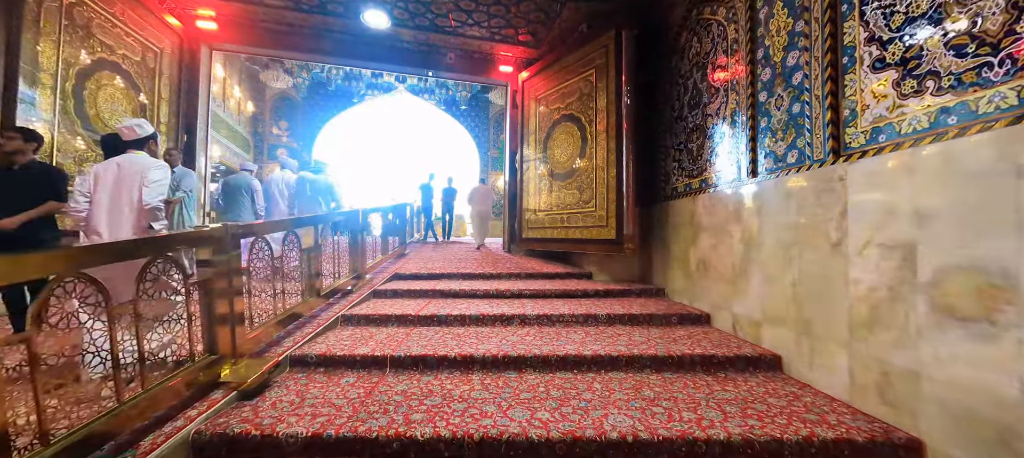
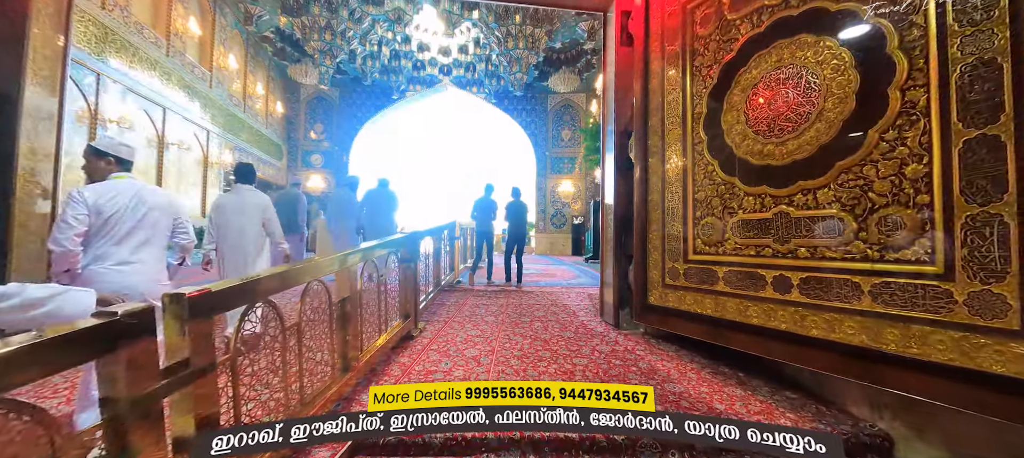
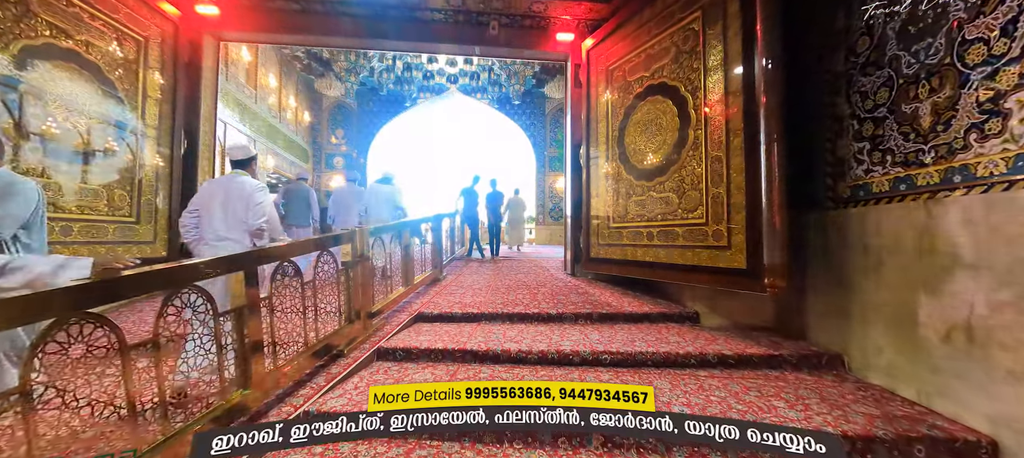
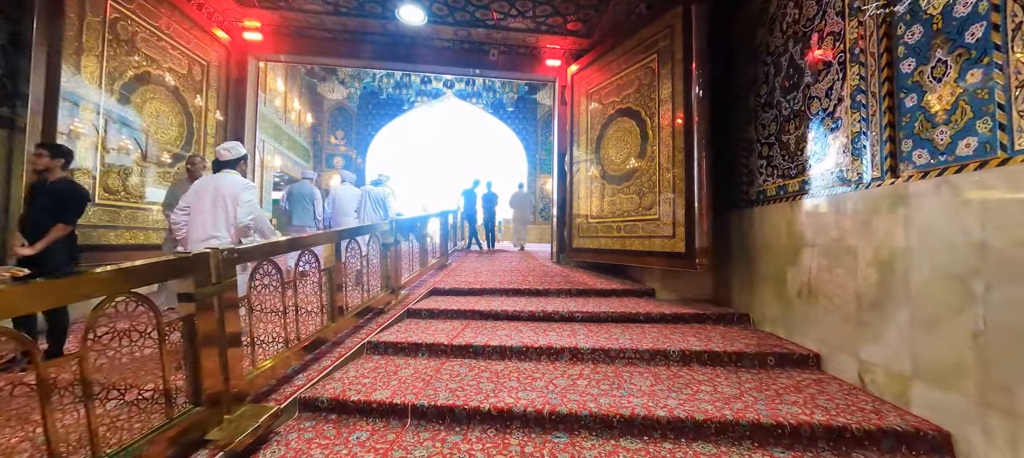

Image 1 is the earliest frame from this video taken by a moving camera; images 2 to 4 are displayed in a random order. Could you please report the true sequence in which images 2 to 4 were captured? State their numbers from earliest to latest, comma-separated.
4, 3, 2
